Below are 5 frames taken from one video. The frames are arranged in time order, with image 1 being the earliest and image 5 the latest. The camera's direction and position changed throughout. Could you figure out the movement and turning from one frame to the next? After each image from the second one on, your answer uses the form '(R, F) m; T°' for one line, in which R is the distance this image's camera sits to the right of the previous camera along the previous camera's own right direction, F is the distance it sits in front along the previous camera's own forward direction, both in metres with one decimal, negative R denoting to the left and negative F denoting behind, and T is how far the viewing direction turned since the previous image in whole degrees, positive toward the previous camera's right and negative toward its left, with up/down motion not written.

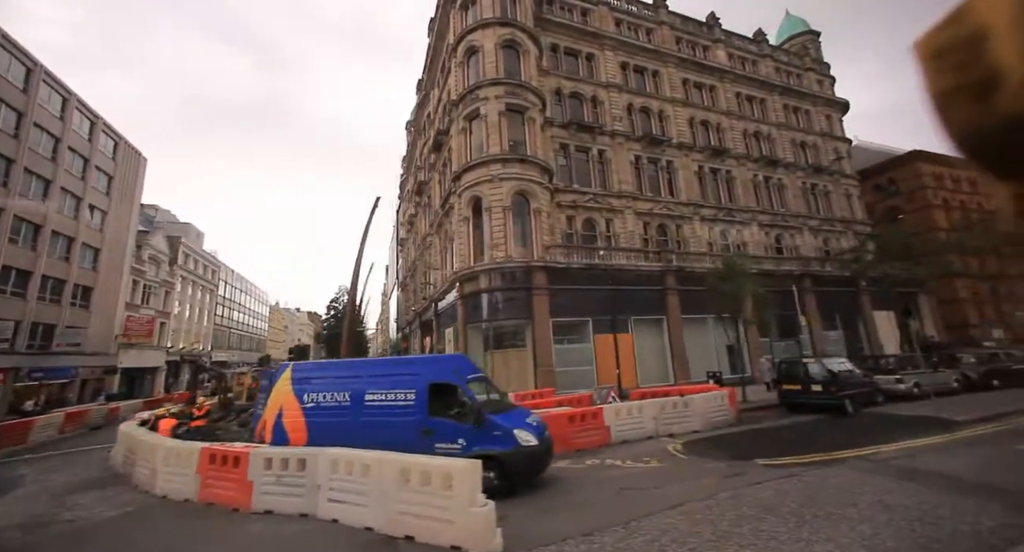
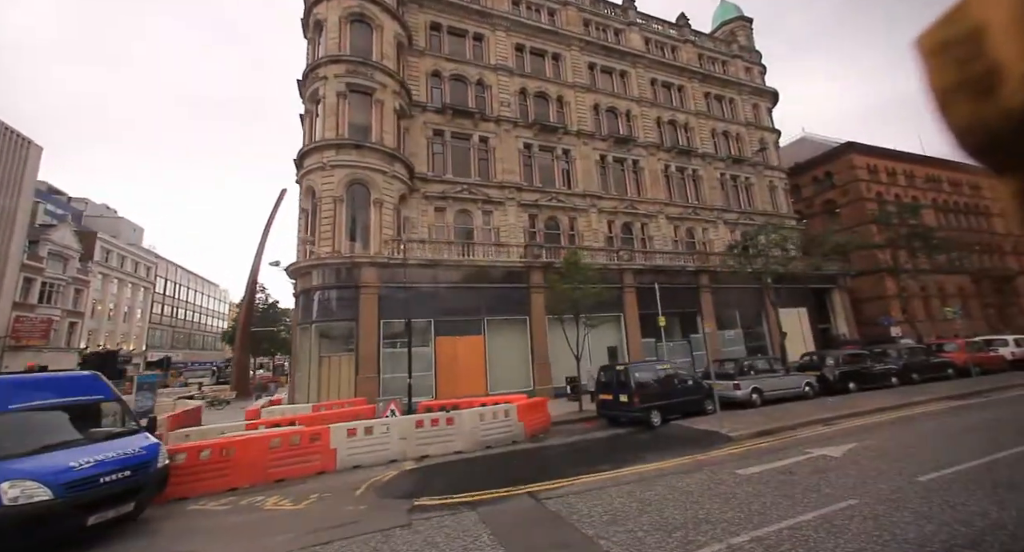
(+6.5, +1.6) m; +1°
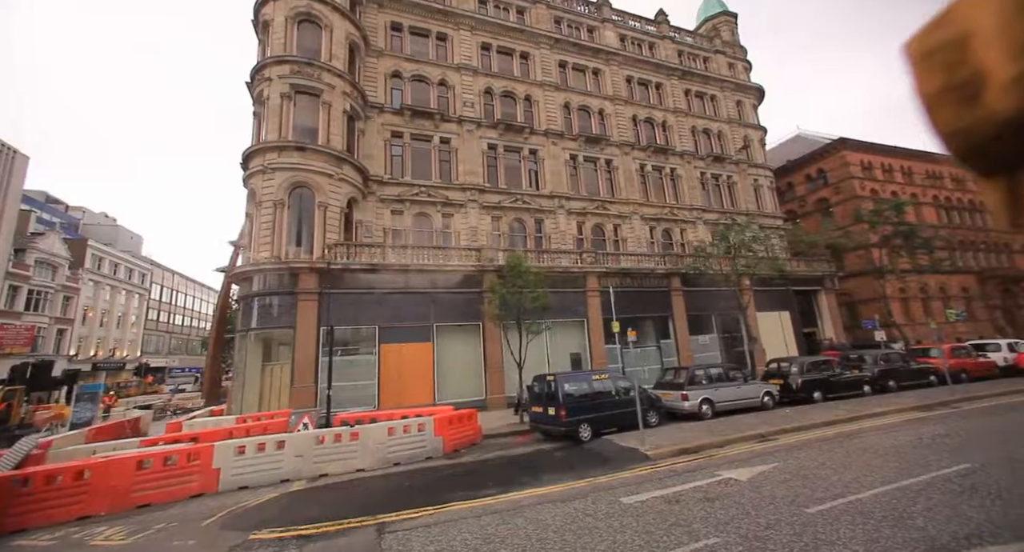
(+2.5, +0.8) m; -1°
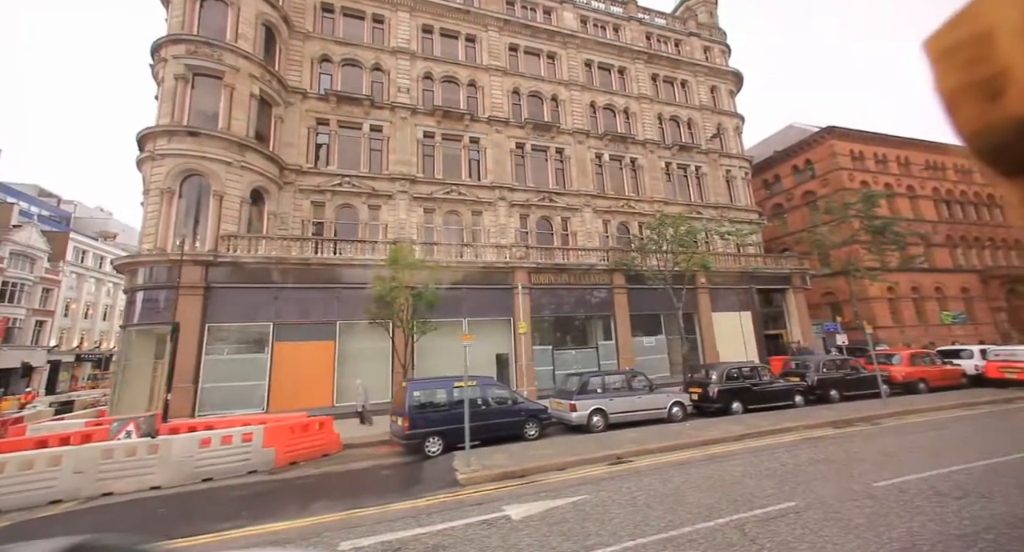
(+4.2, +1.4) m; -2°
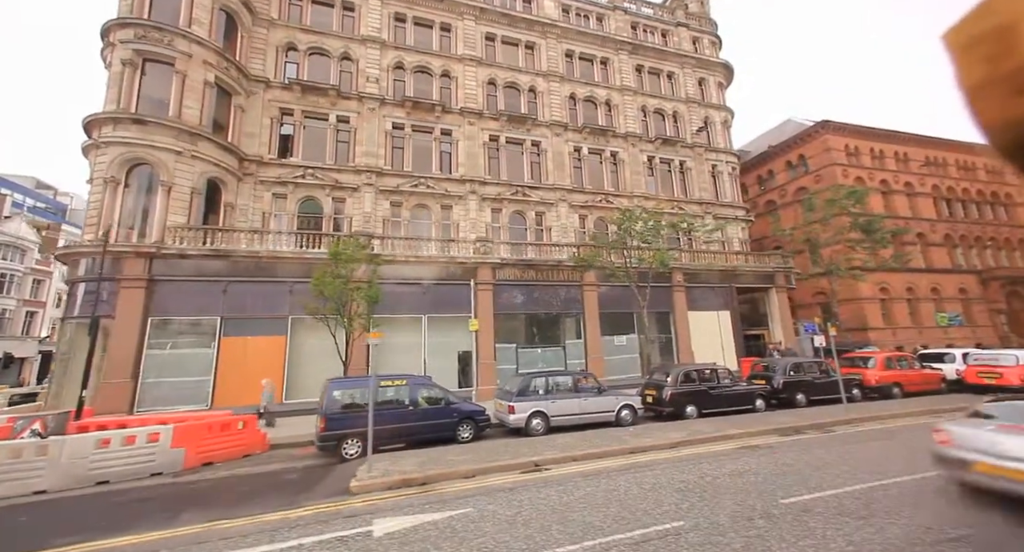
(+1.9, +0.6) m; -1°
